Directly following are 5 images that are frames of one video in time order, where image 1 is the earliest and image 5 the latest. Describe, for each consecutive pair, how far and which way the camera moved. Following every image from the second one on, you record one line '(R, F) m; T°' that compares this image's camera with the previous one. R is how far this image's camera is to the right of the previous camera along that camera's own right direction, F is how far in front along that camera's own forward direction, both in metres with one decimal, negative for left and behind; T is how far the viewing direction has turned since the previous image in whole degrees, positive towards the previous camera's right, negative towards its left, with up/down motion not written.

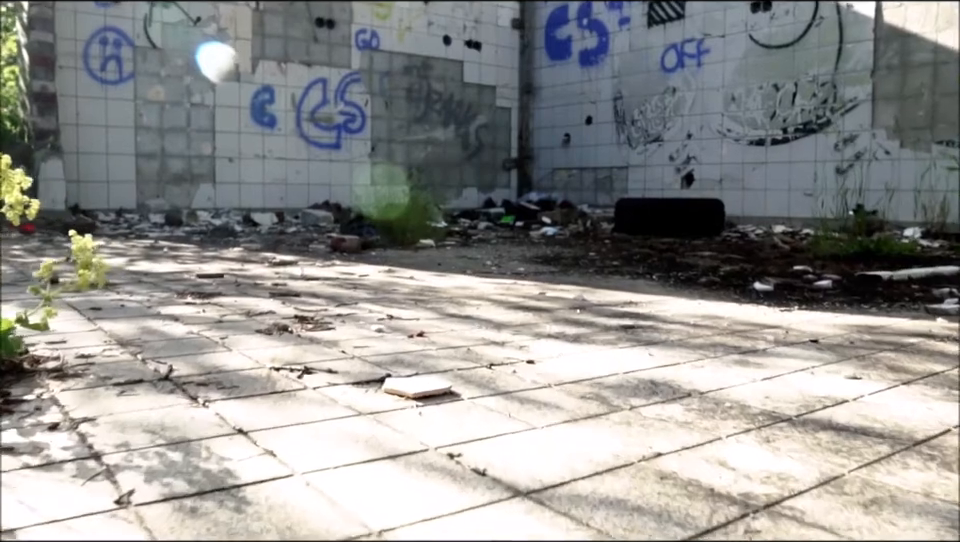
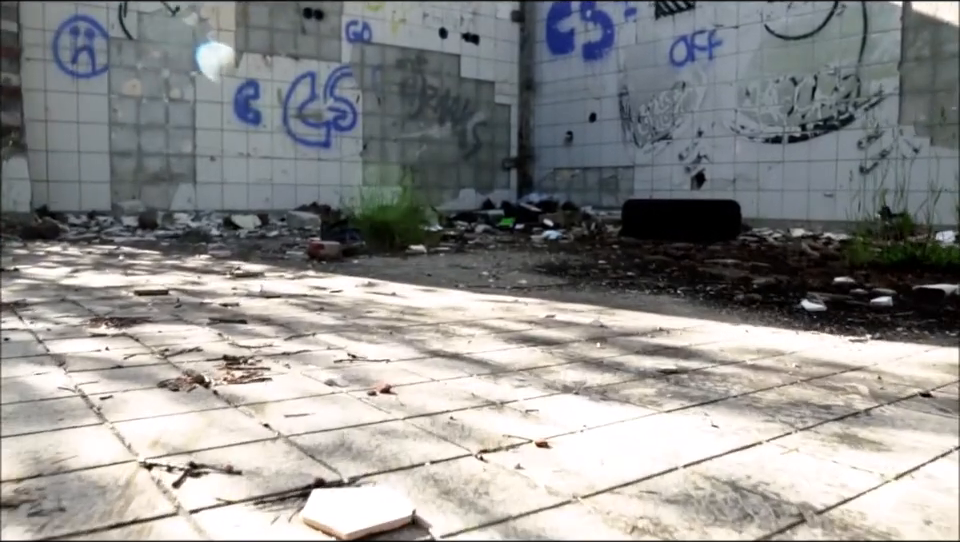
(0.0, +0.8) m; 0°
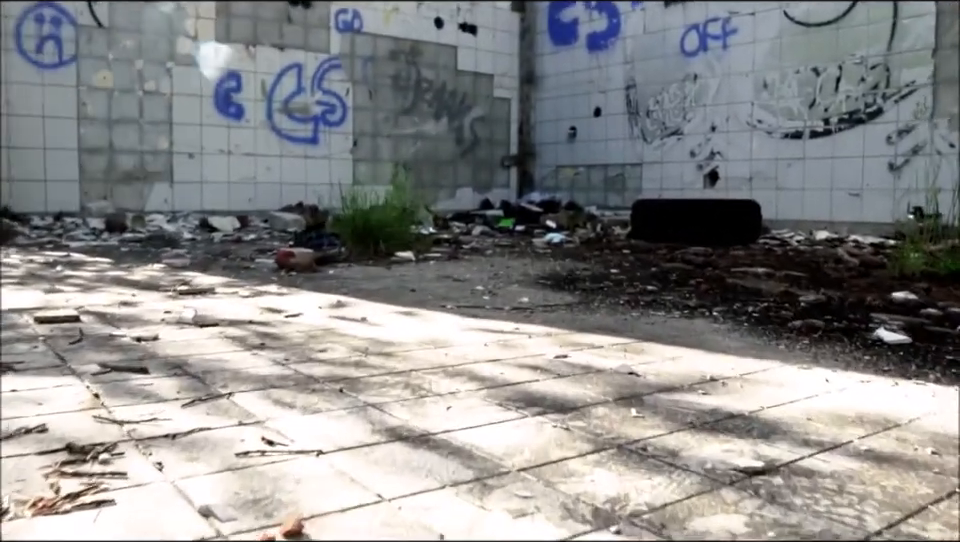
(0.0, +0.8) m; 0°
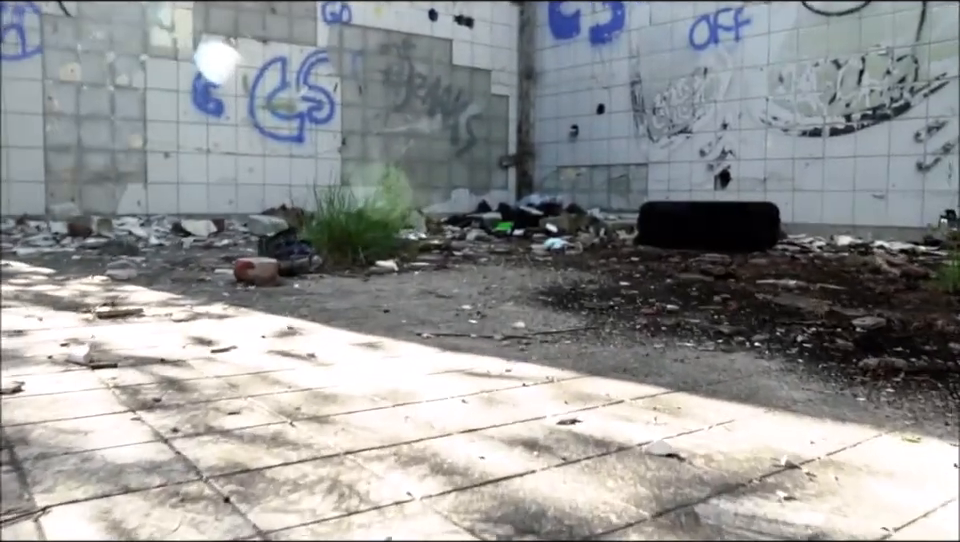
(+0.1, +0.7) m; 0°
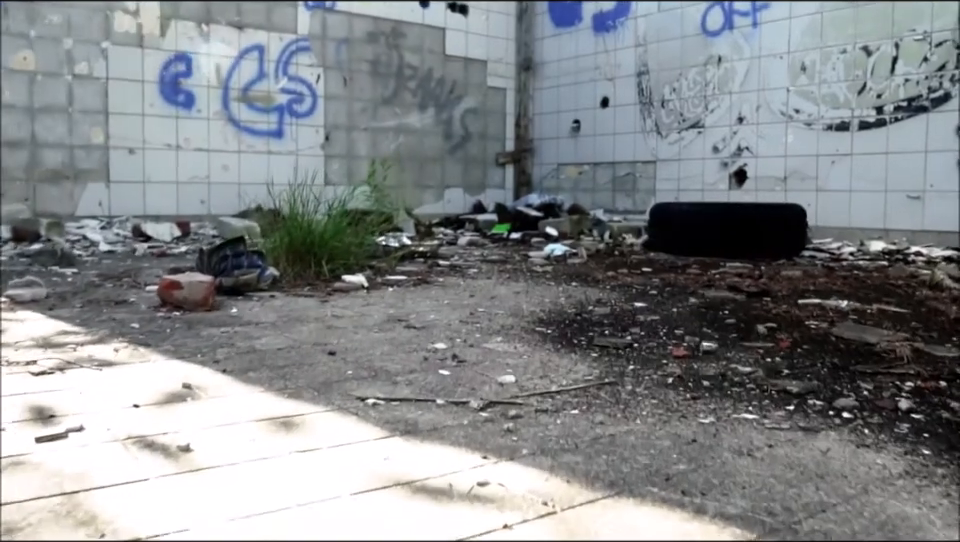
(+0.1, +0.9) m; 0°
